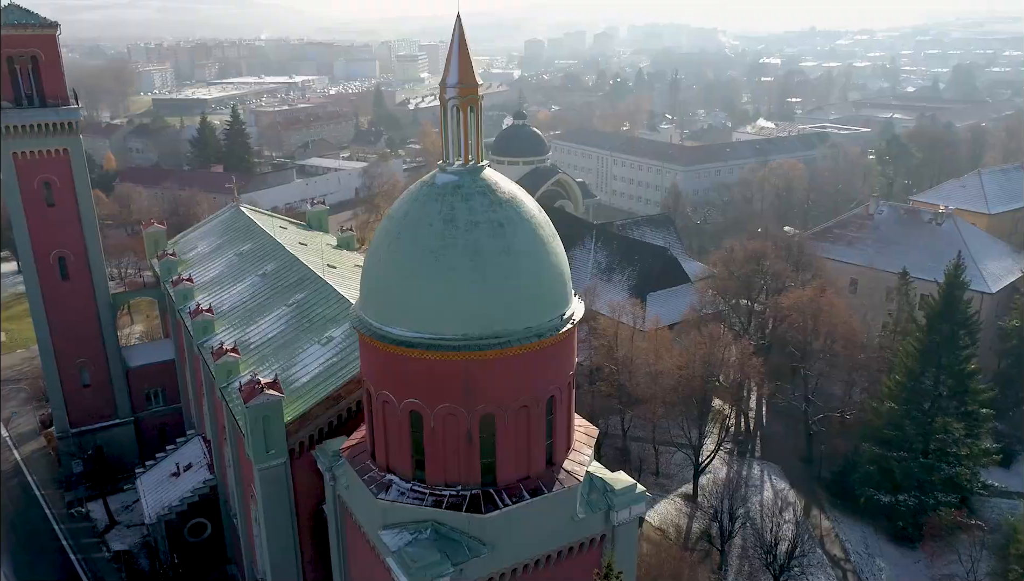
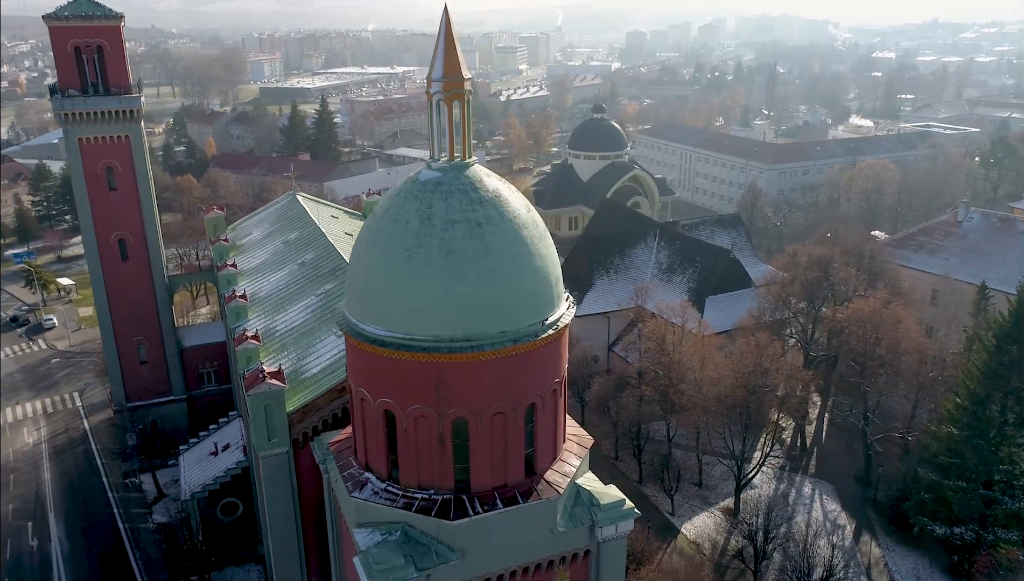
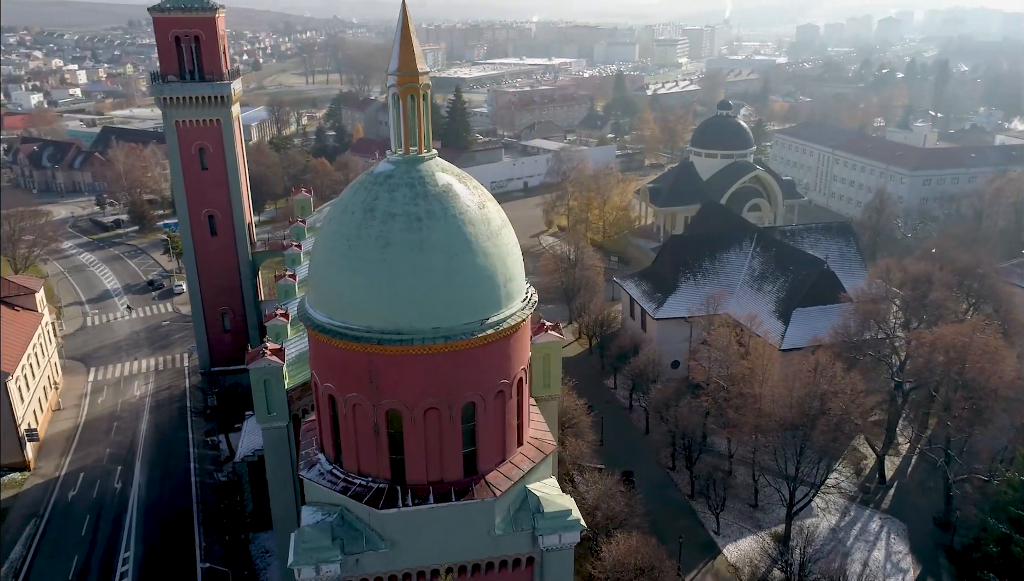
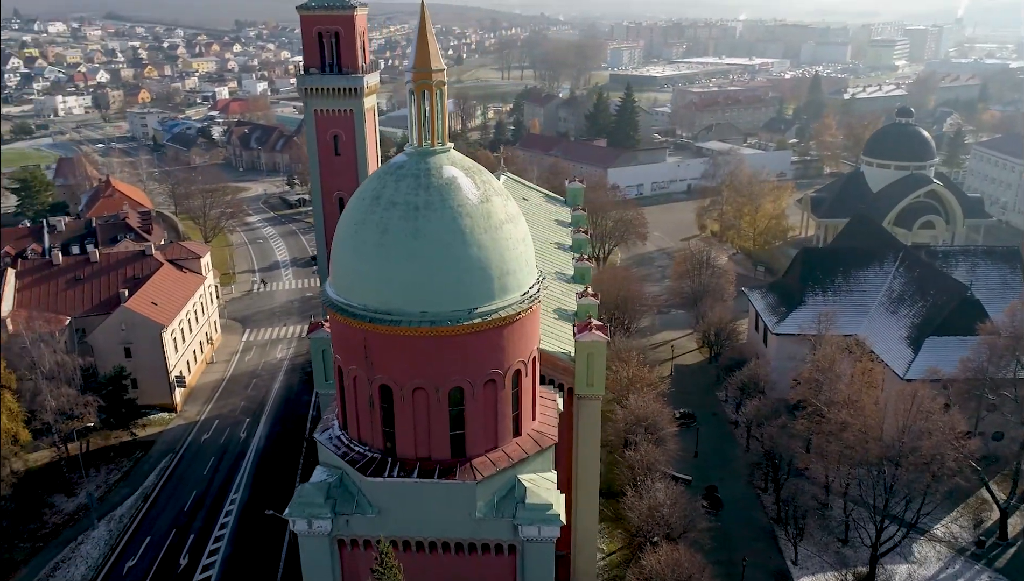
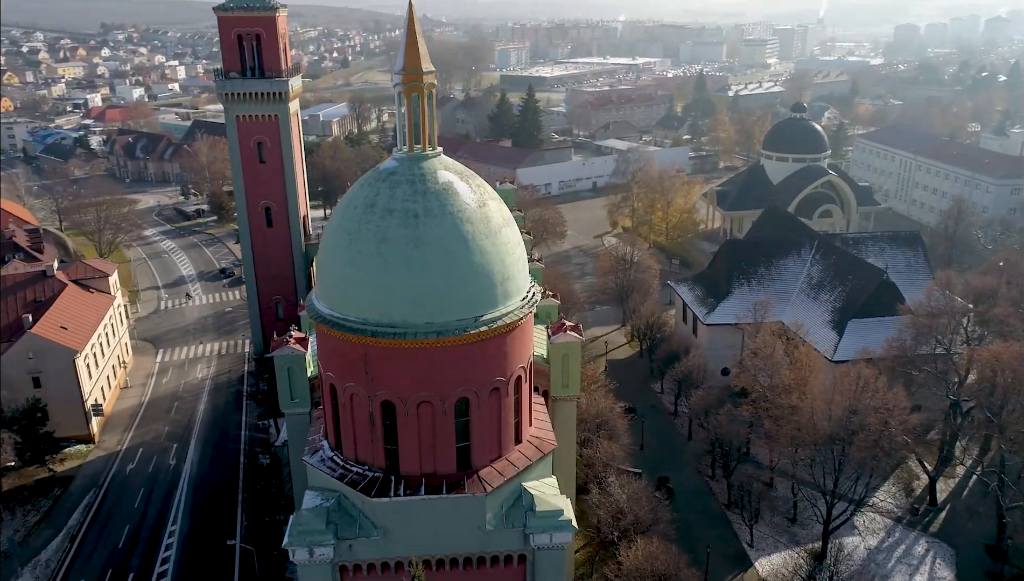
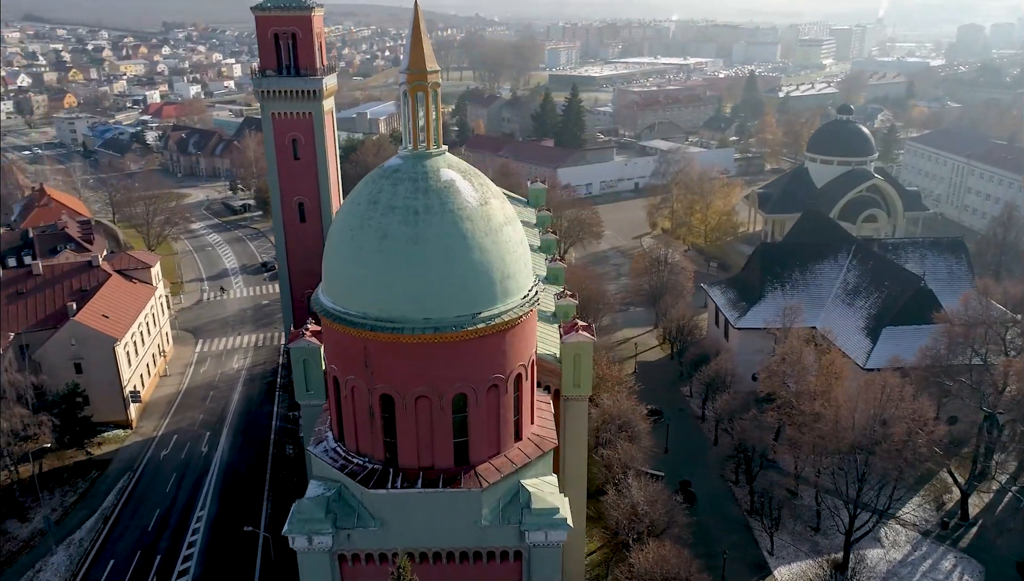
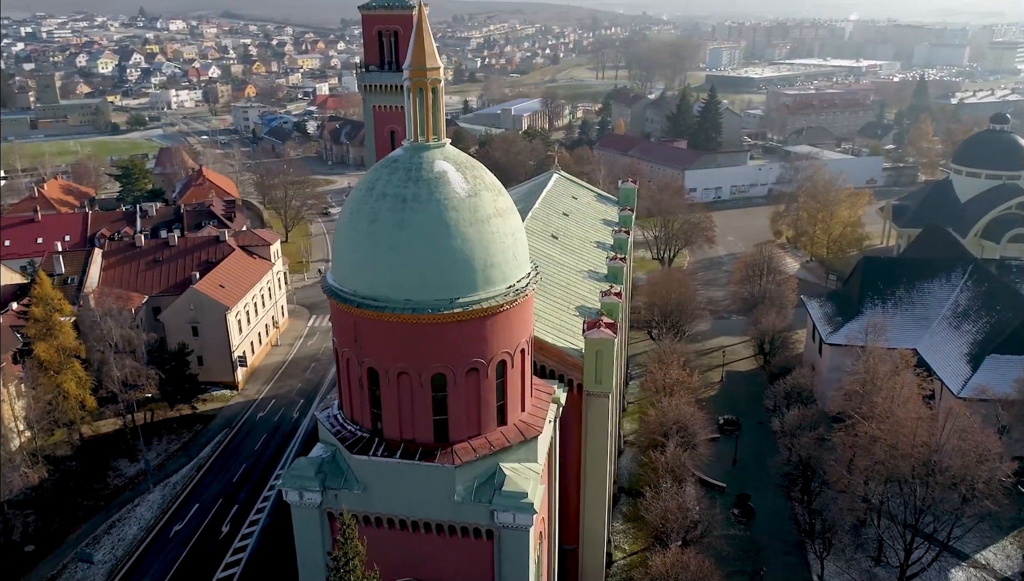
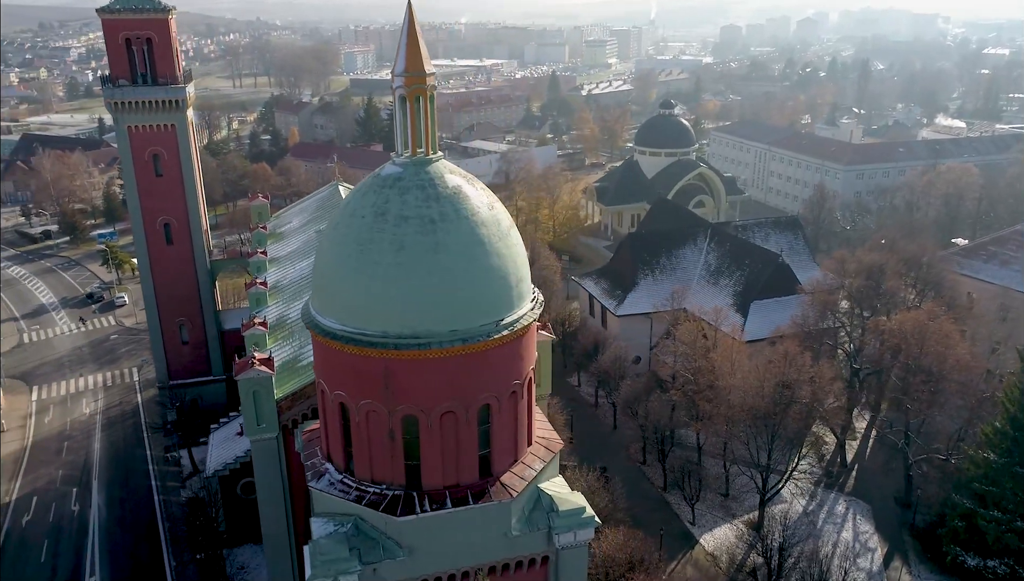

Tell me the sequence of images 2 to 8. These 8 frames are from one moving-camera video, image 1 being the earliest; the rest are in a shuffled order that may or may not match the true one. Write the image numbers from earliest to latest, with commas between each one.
2, 8, 3, 5, 6, 4, 7
